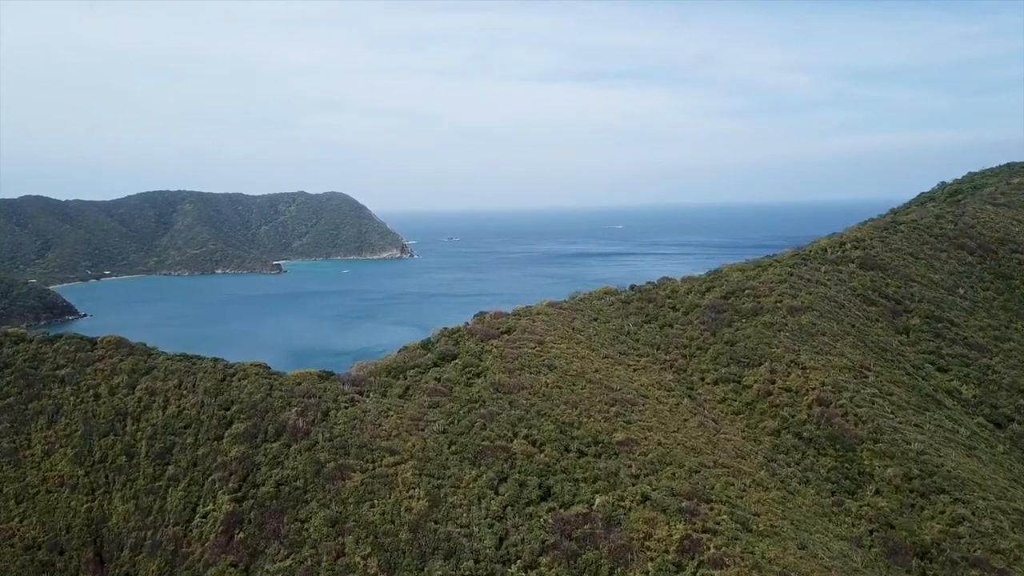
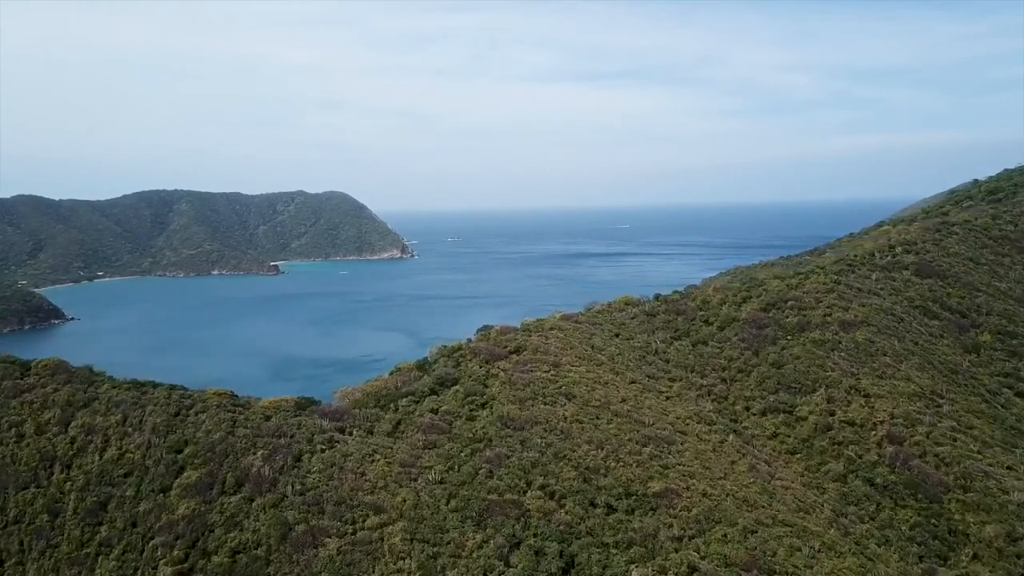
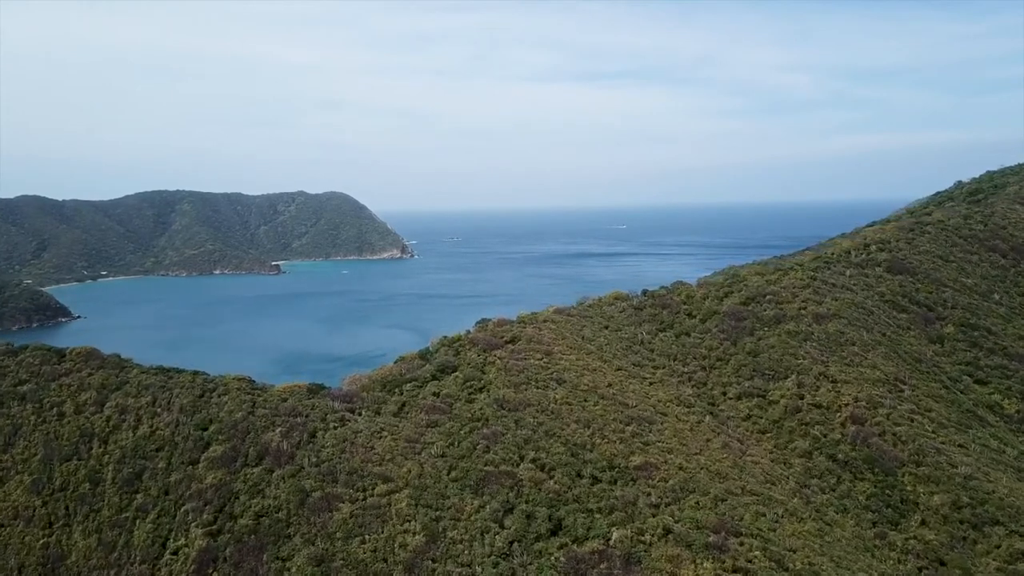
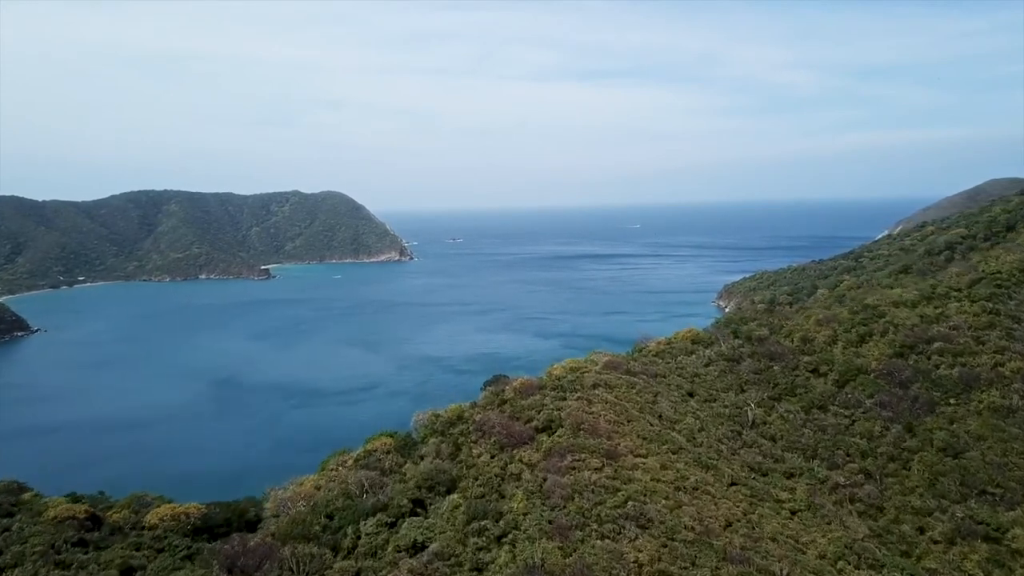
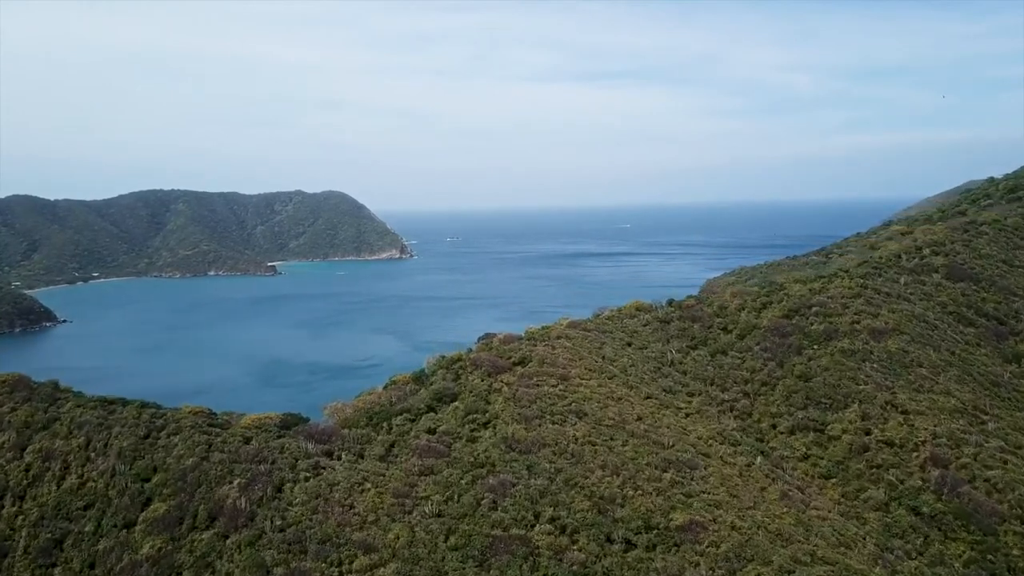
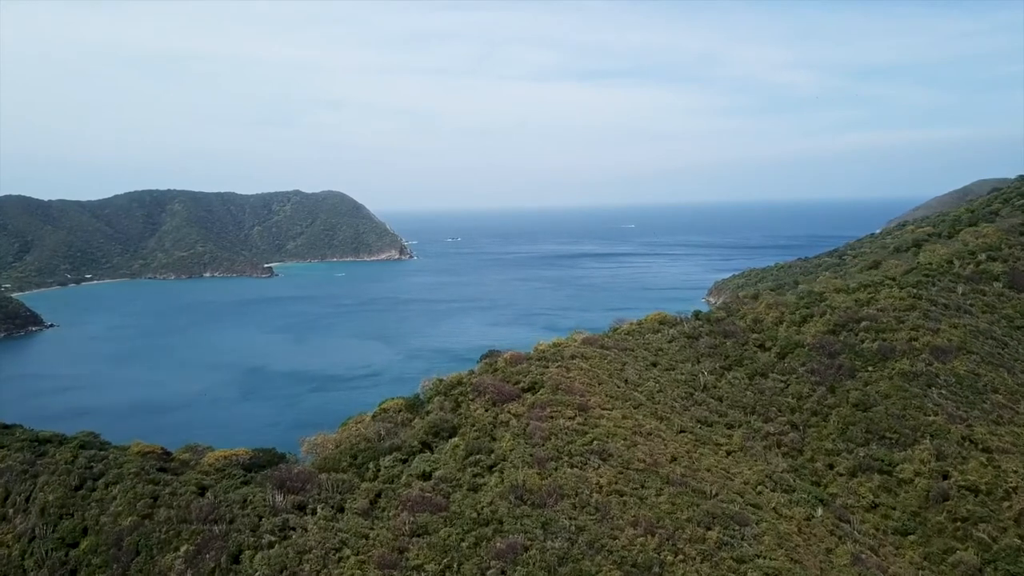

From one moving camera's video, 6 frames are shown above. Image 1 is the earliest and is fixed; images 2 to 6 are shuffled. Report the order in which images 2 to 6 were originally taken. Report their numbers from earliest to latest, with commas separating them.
3, 2, 5, 6, 4
